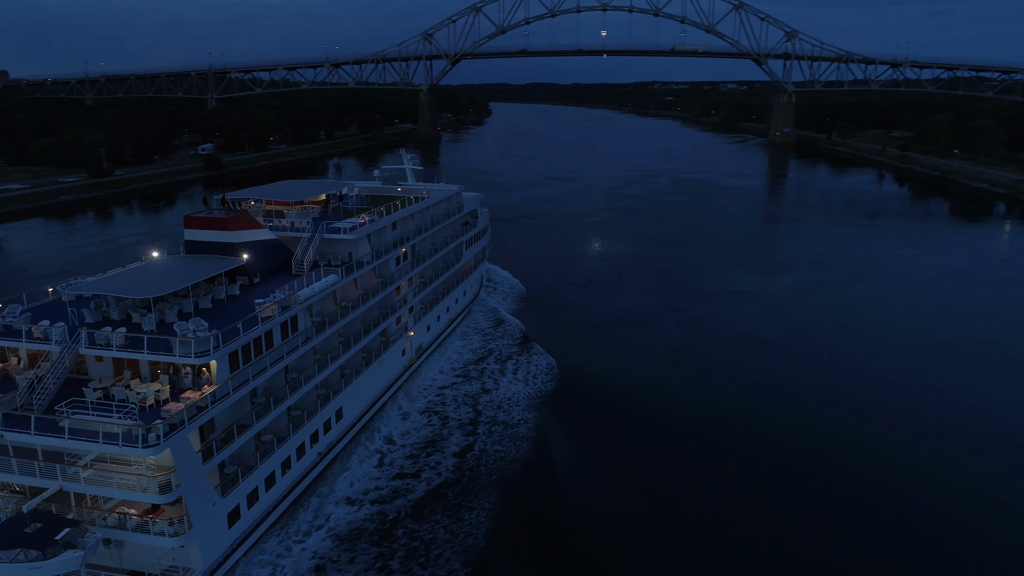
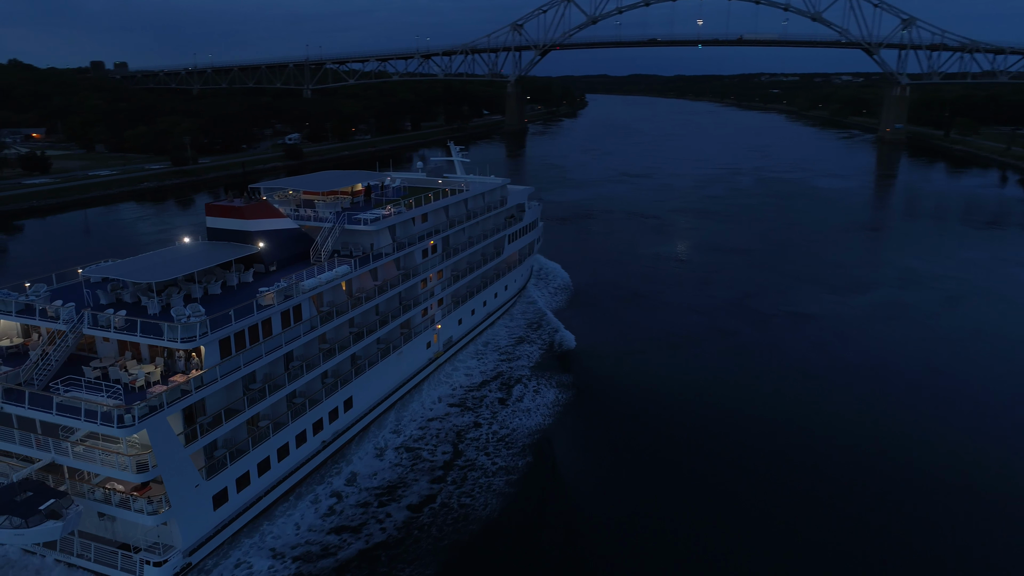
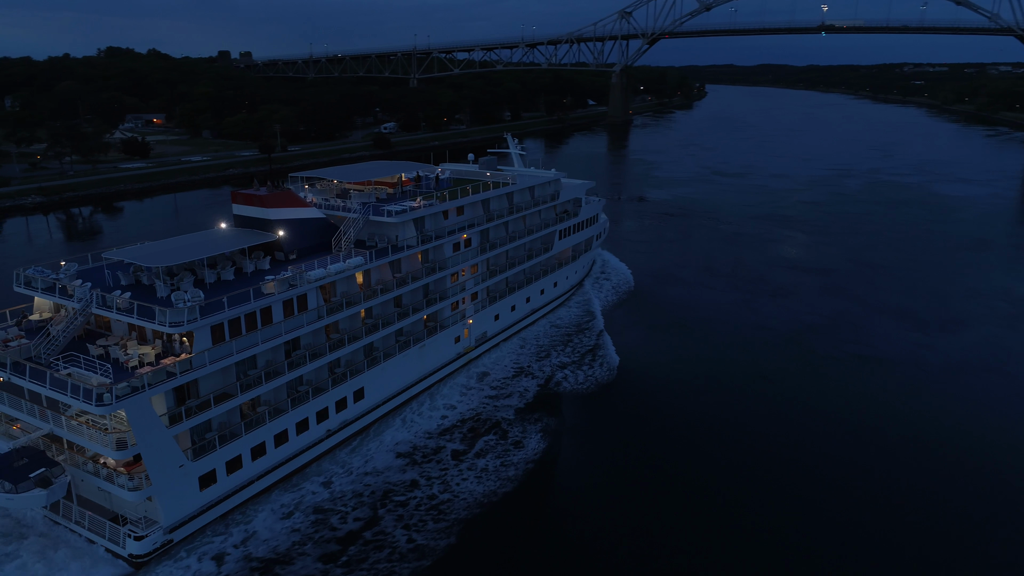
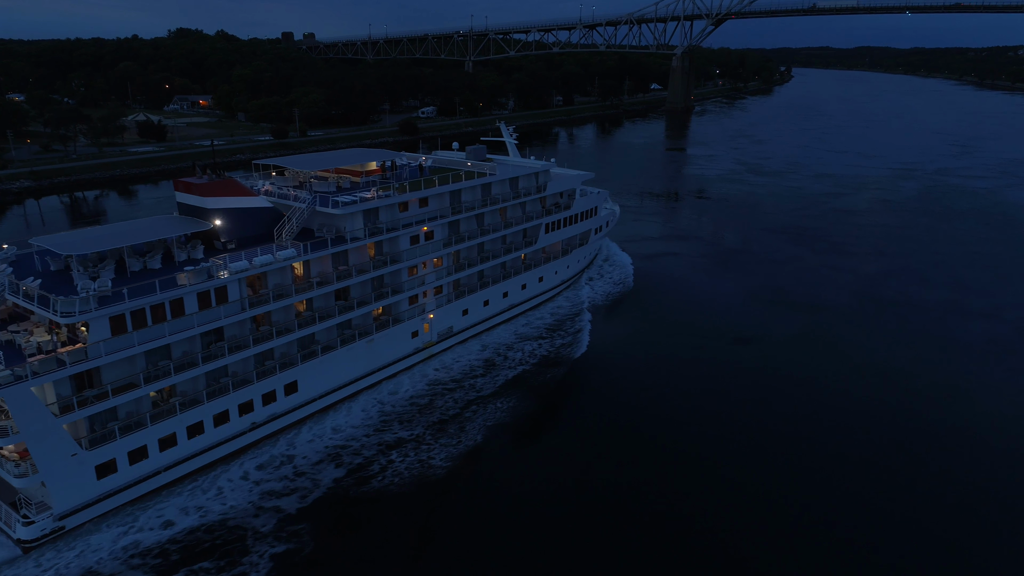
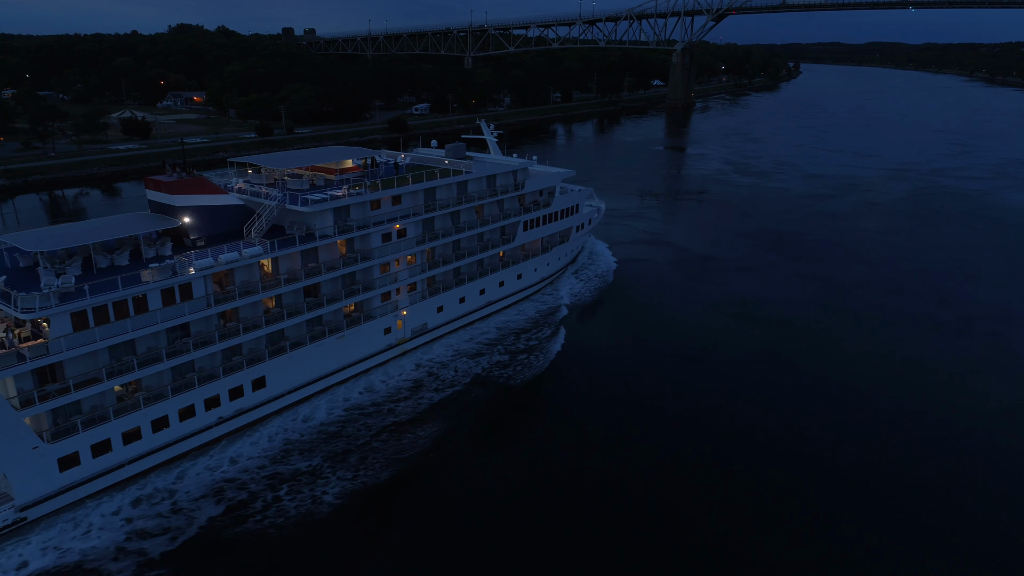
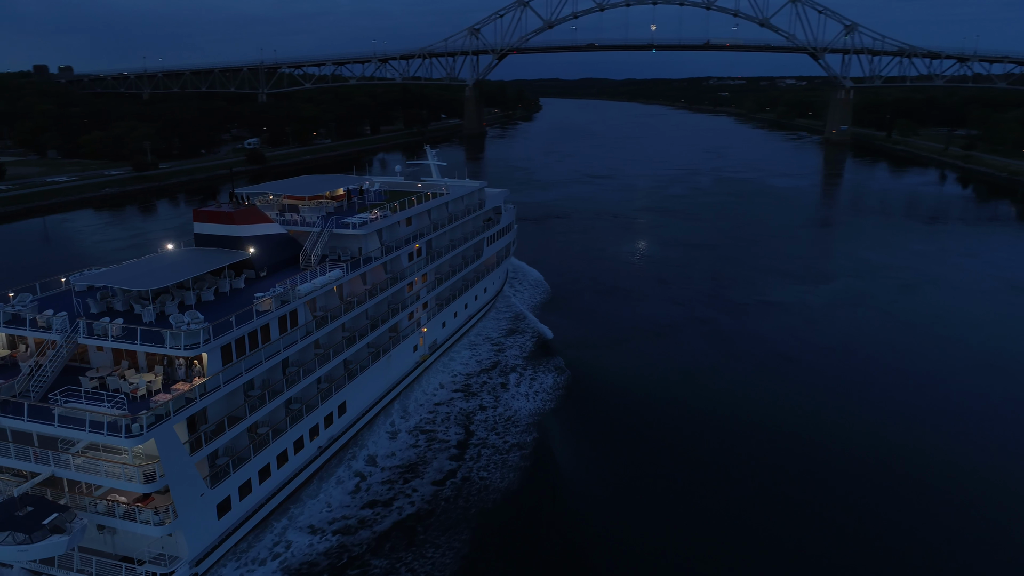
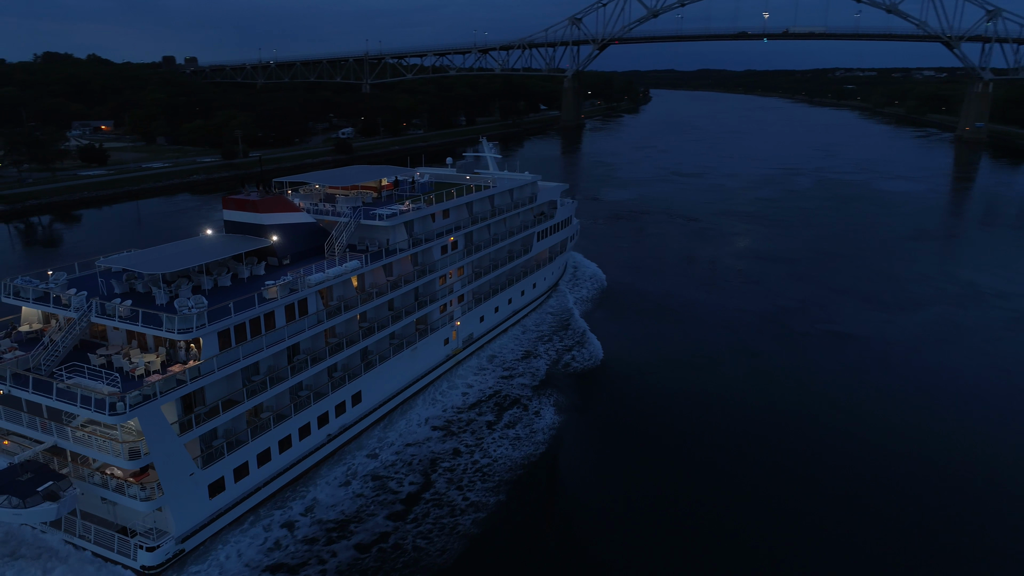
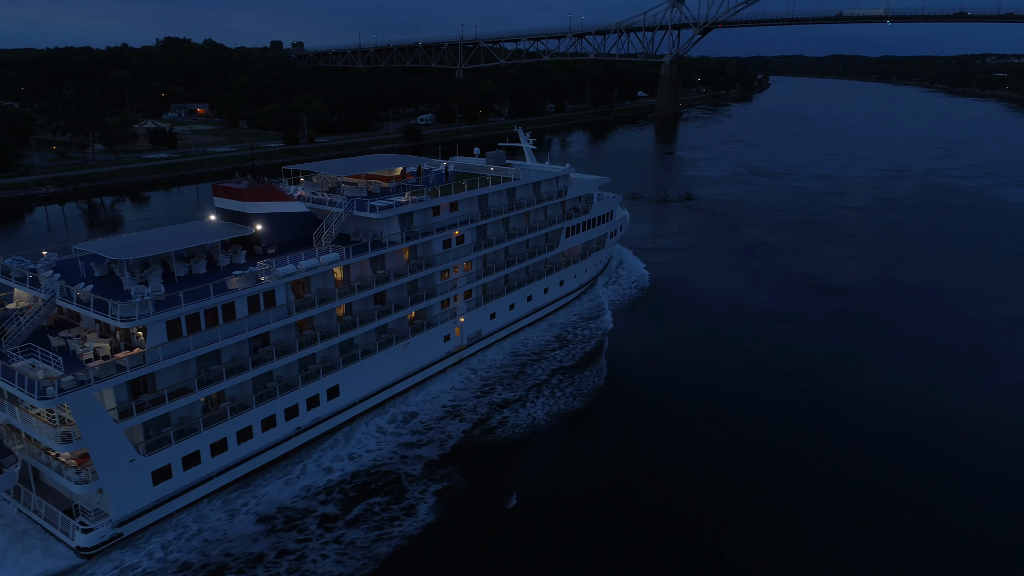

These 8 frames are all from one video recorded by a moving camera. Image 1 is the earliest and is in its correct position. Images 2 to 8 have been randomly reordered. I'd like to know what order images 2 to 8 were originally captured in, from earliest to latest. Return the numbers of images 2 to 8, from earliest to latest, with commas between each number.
6, 2, 7, 3, 8, 4, 5
